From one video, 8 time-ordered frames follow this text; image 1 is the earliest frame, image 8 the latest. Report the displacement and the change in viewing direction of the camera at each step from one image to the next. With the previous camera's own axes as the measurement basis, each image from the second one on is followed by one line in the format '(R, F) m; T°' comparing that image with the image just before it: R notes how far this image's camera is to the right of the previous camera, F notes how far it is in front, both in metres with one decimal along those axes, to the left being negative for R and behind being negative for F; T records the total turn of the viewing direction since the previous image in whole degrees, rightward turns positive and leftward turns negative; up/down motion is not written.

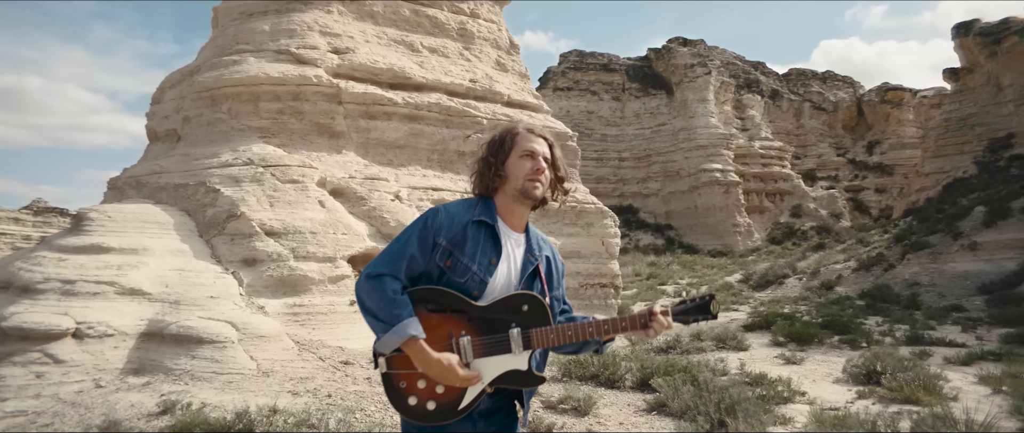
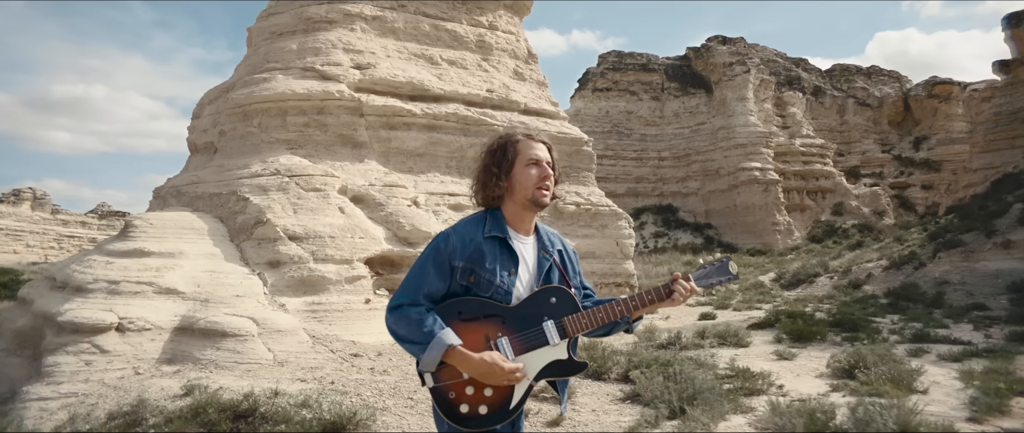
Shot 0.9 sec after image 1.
(+0.3, -0.4) m; -4°
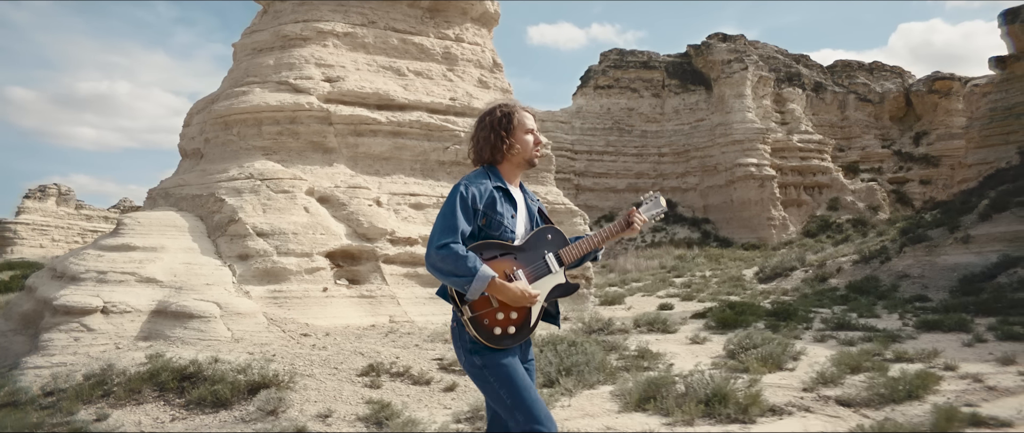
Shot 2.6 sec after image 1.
(+0.7, -0.8) m; -2°
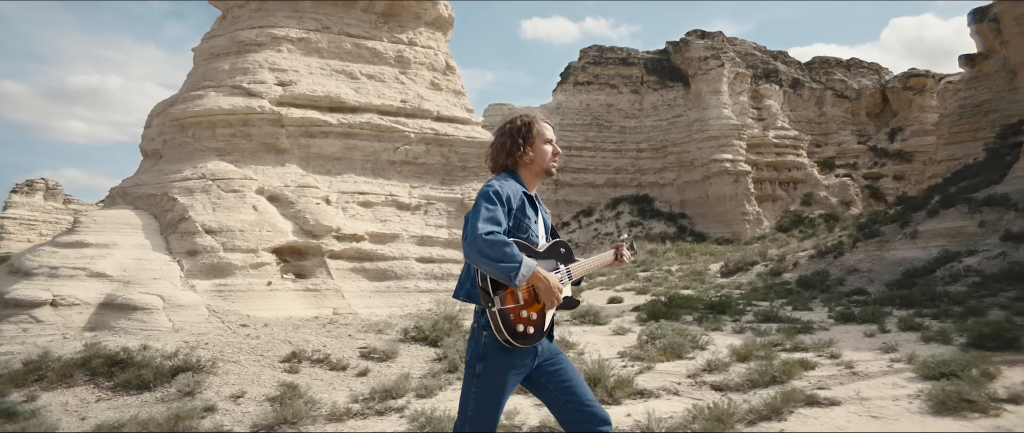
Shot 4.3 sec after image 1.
(+0.5, -0.4) m; 0°
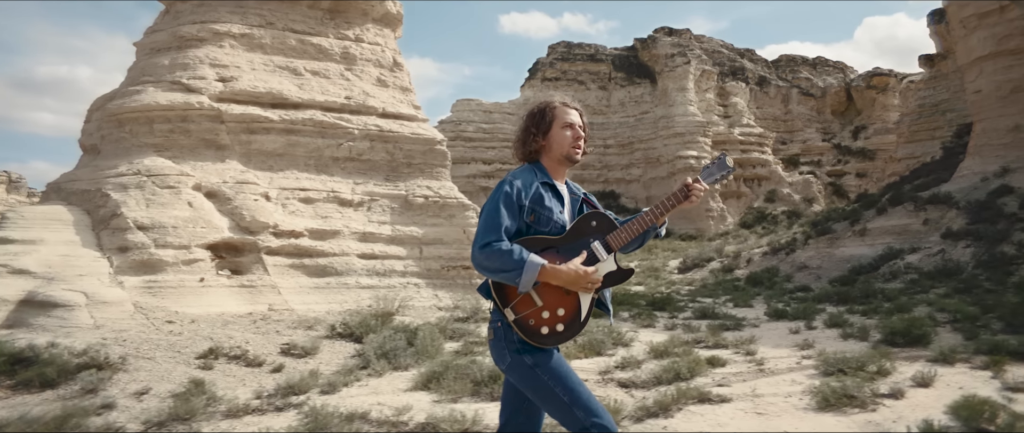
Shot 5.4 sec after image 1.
(+0.4, -0.1) m; +2°
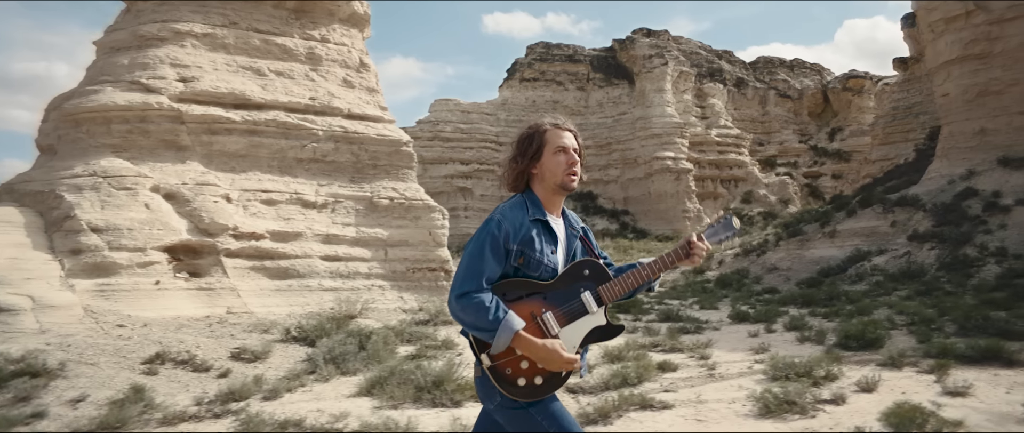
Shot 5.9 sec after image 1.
(+0.2, 0.0) m; +1°
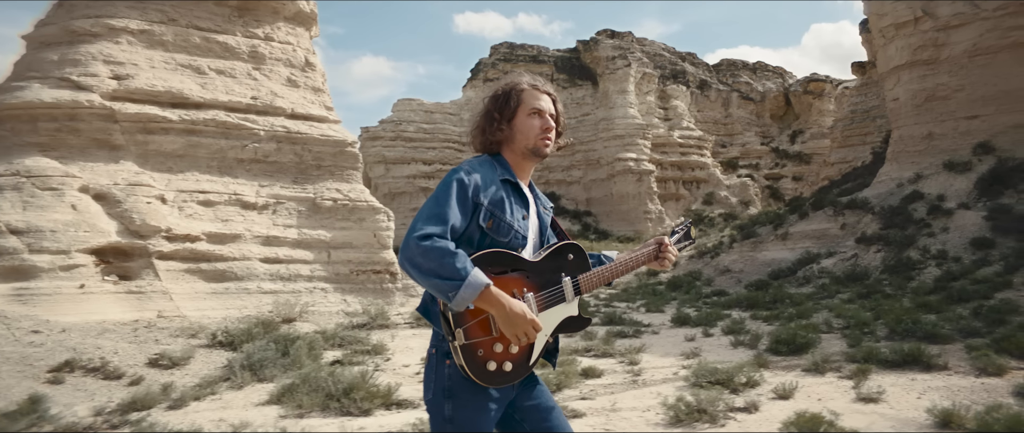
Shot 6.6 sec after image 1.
(+0.3, +0.1) m; +2°
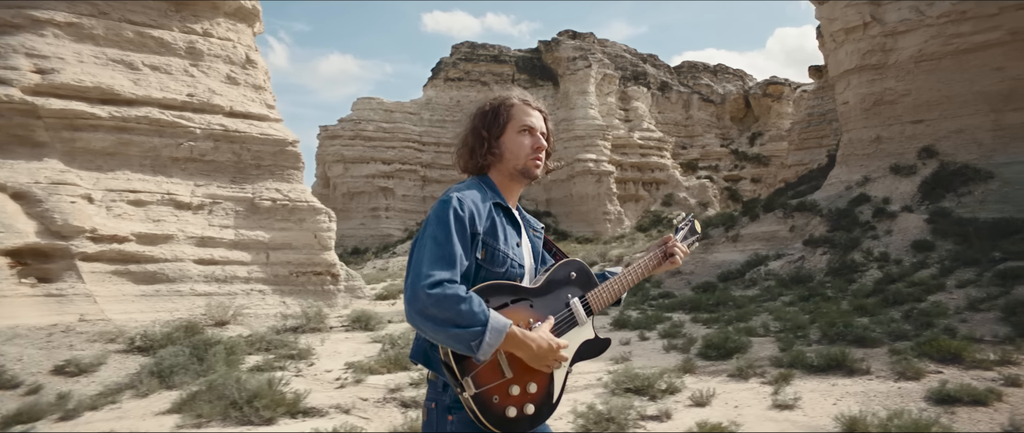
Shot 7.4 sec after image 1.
(+0.3, +0.1) m; +2°
